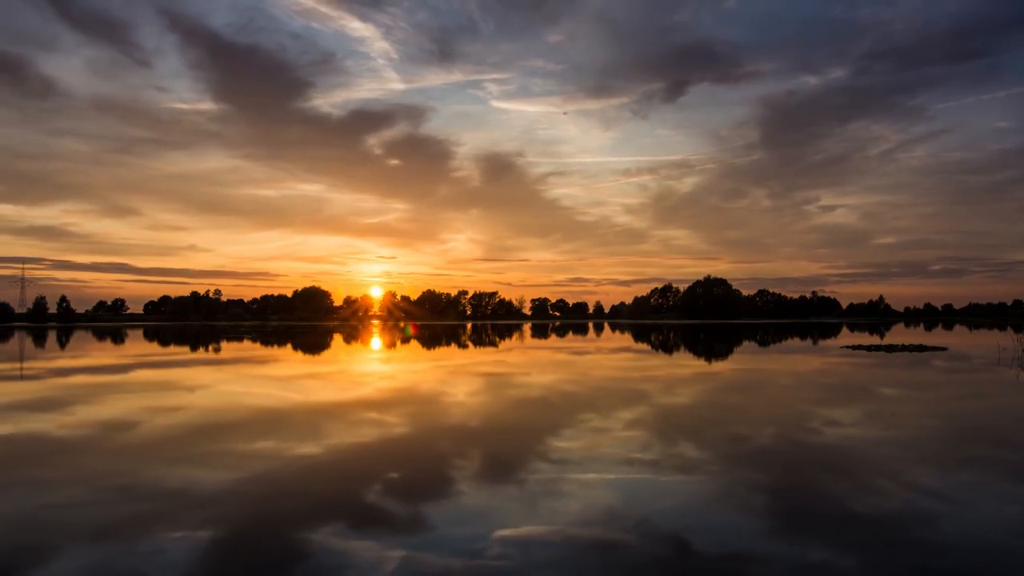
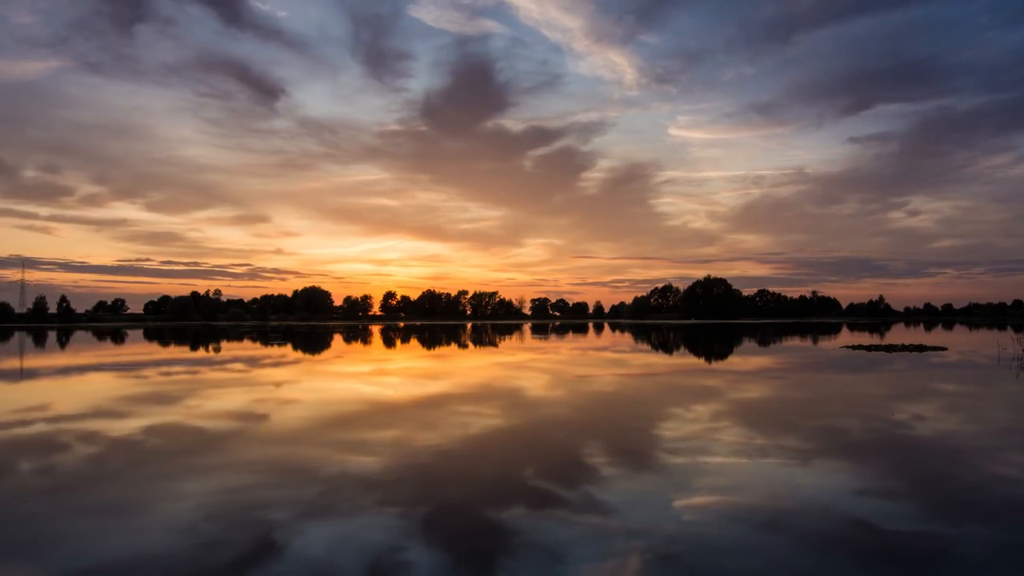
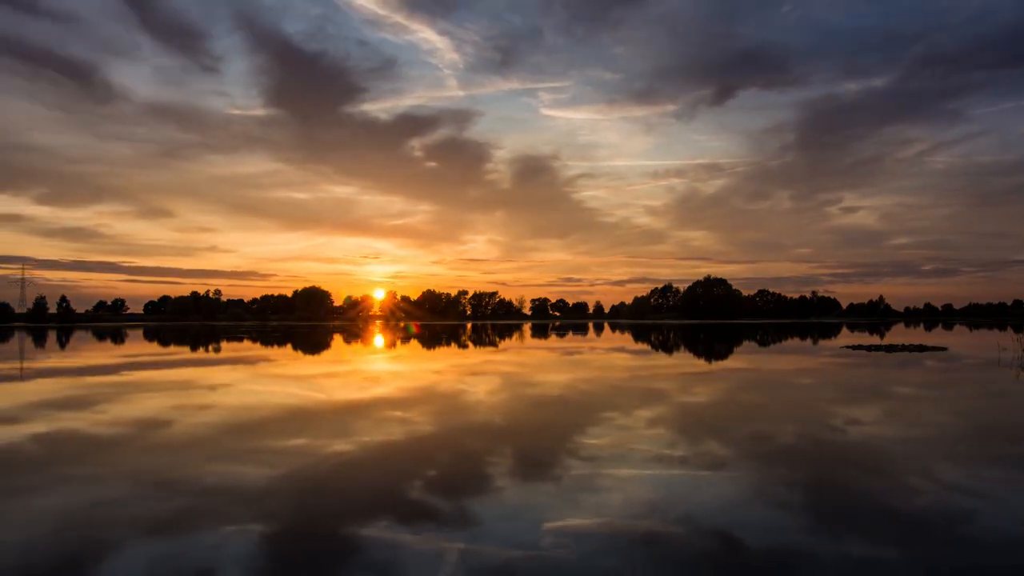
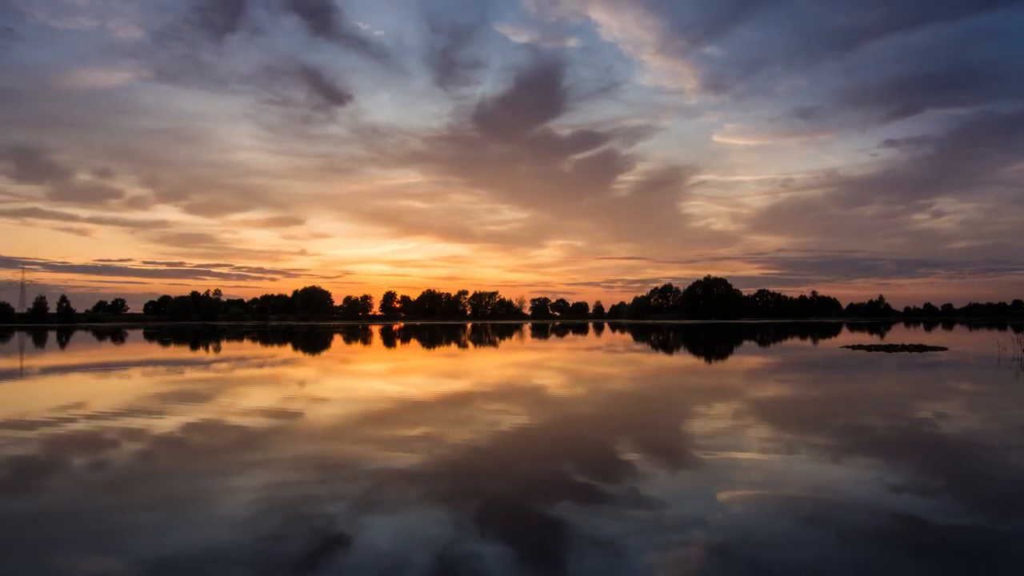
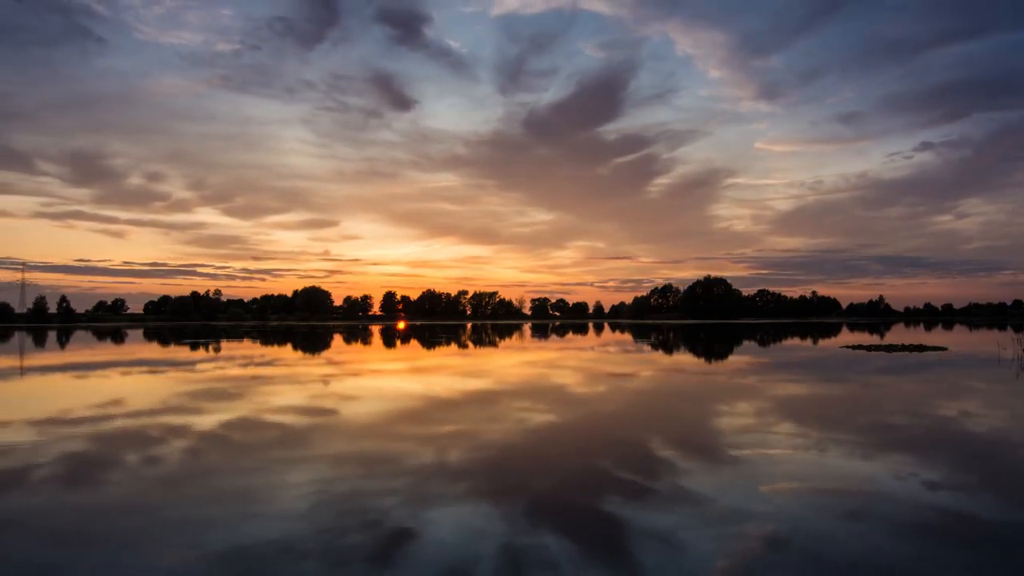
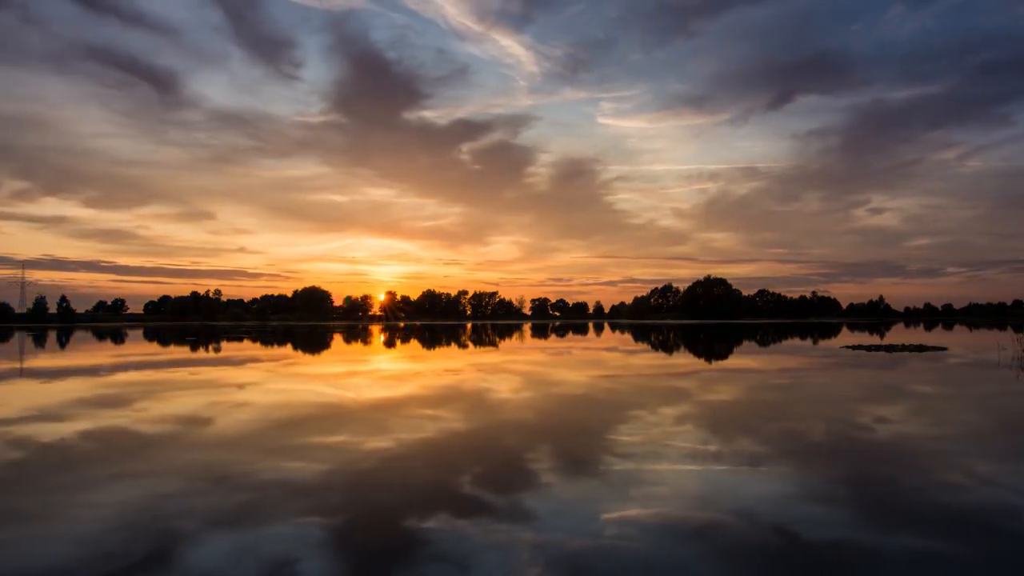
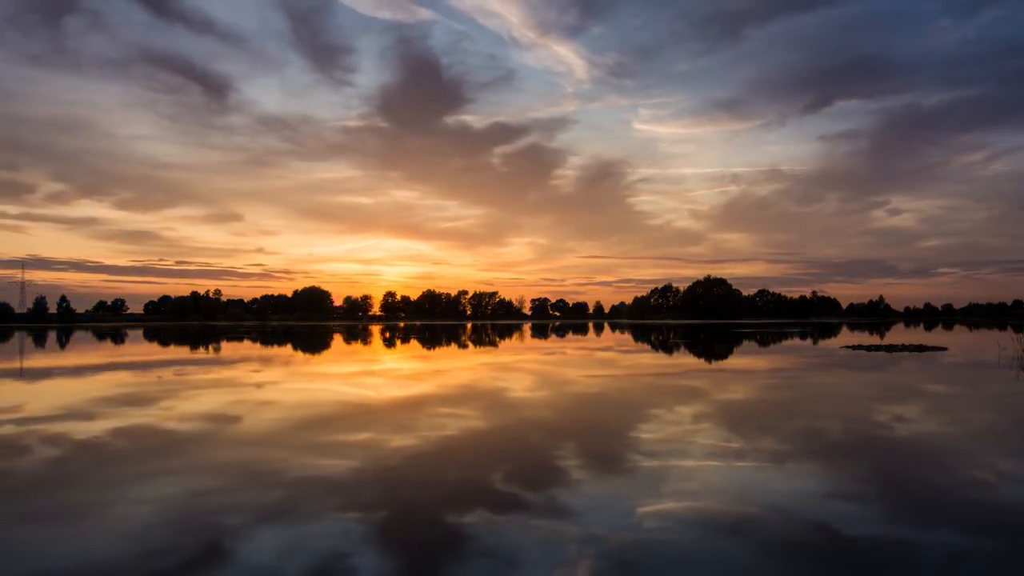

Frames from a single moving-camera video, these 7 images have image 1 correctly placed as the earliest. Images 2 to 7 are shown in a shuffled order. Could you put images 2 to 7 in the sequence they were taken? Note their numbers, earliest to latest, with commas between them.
3, 6, 7, 2, 4, 5
